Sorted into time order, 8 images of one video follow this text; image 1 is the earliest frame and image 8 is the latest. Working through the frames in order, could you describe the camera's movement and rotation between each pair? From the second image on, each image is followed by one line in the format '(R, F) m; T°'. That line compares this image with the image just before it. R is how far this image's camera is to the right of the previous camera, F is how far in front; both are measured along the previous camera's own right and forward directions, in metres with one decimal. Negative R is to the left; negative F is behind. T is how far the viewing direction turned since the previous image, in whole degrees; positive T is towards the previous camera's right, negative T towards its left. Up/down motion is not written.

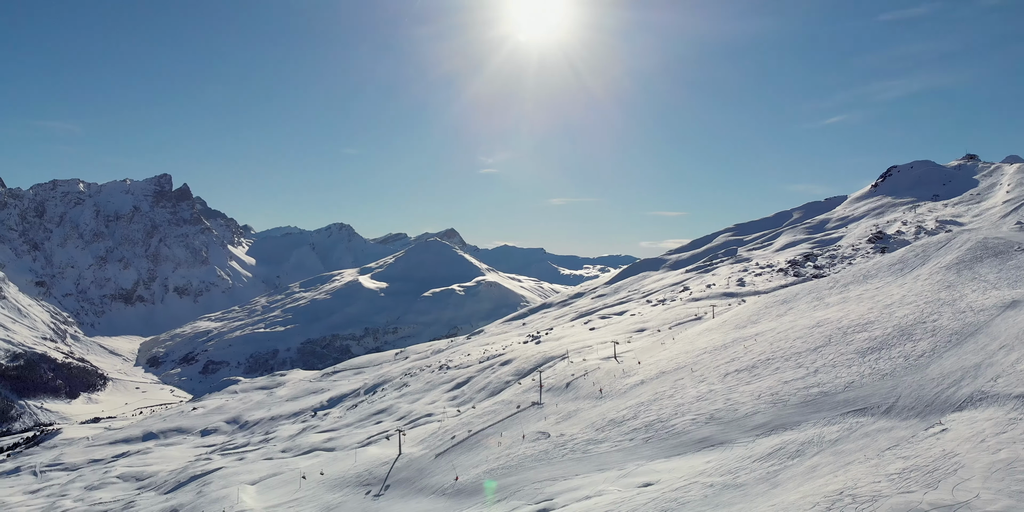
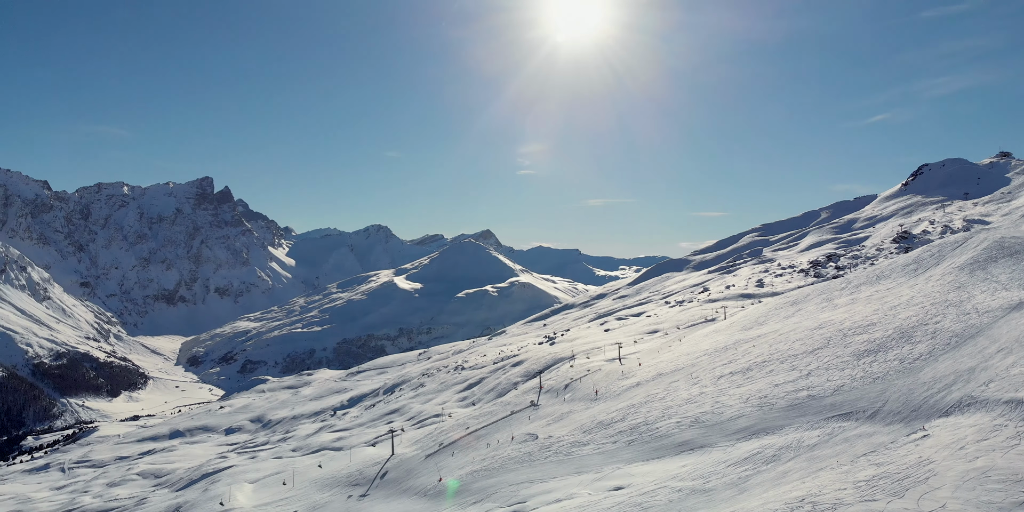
(+2.2, +0.1) m; -2°
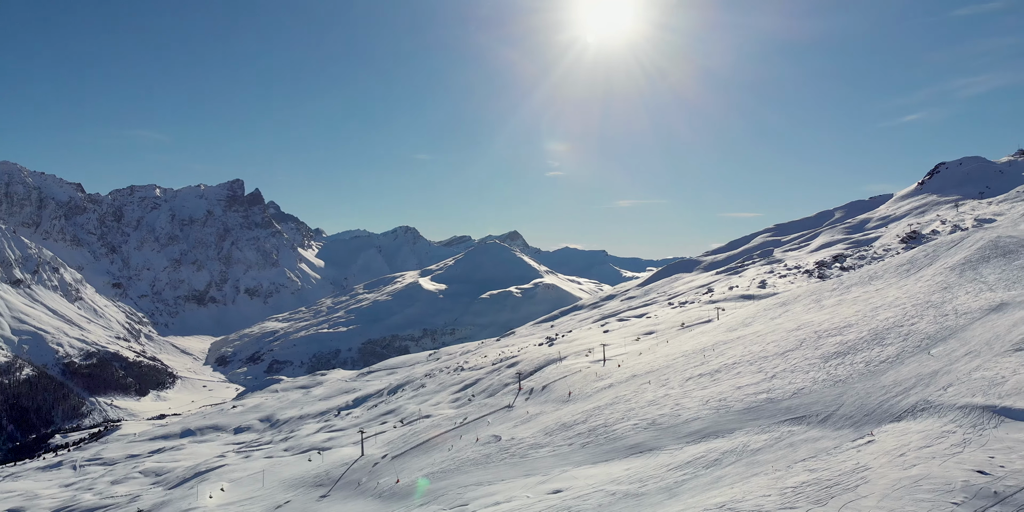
(+3.2, +0.5) m; -1°
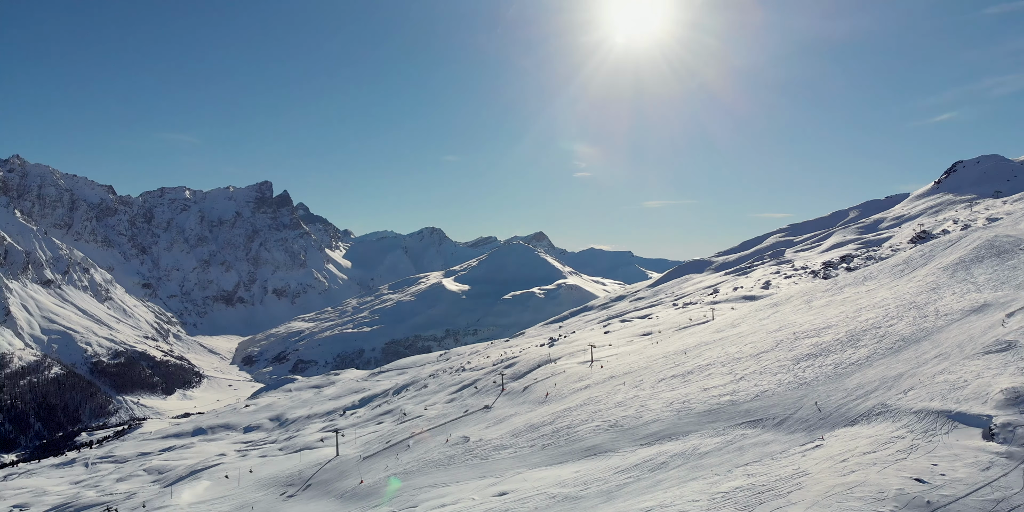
(+2.8, +0.4) m; -1°
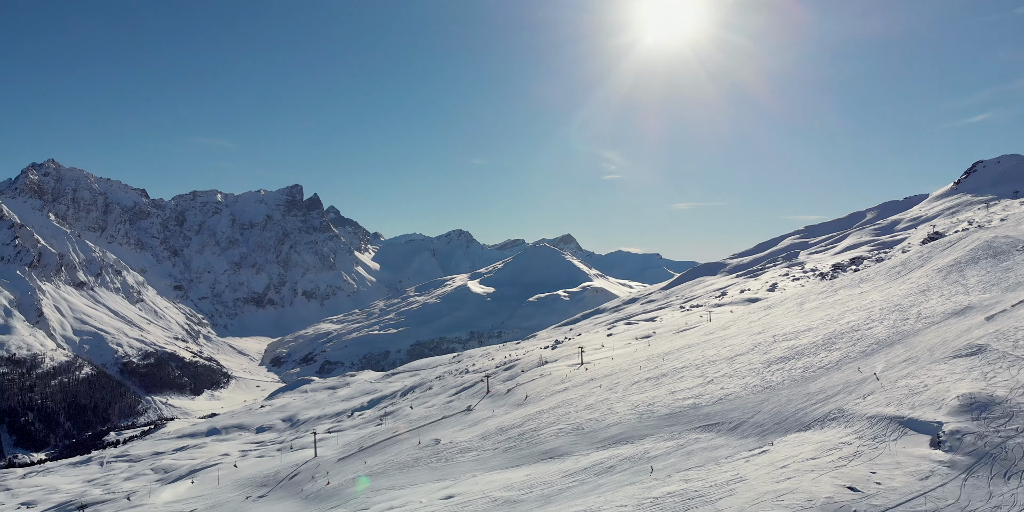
(+2.7, +0.2) m; -1°
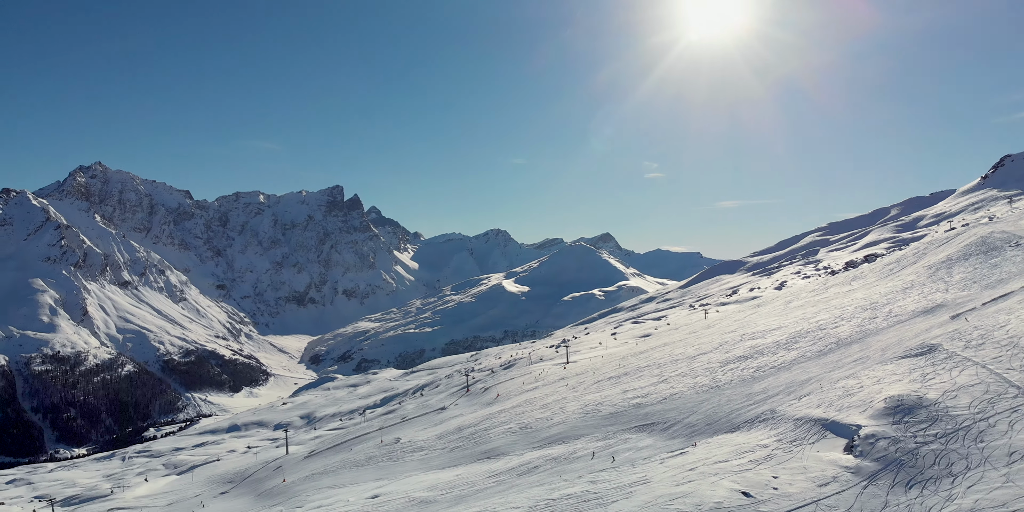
(+3.8, +0.4) m; -2°
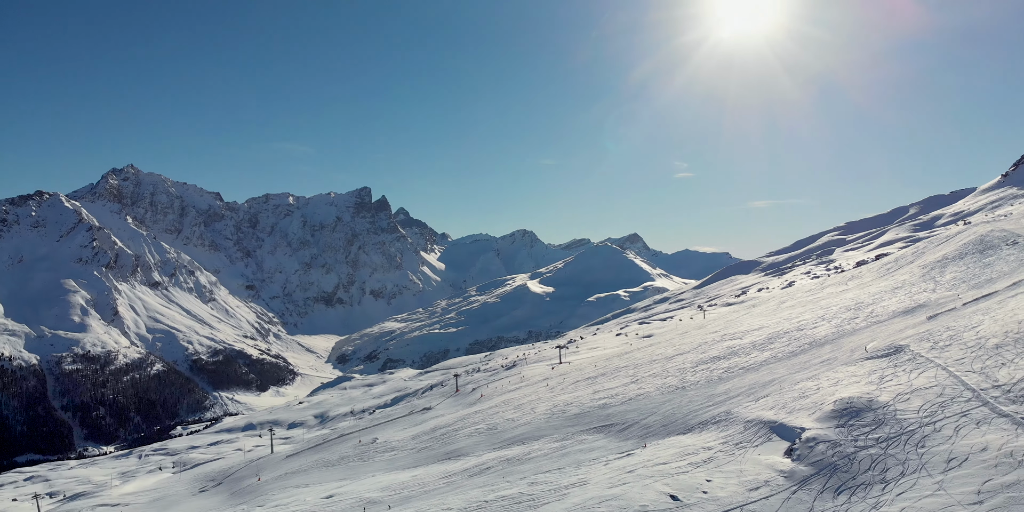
(+2.4, +0.1) m; -1°
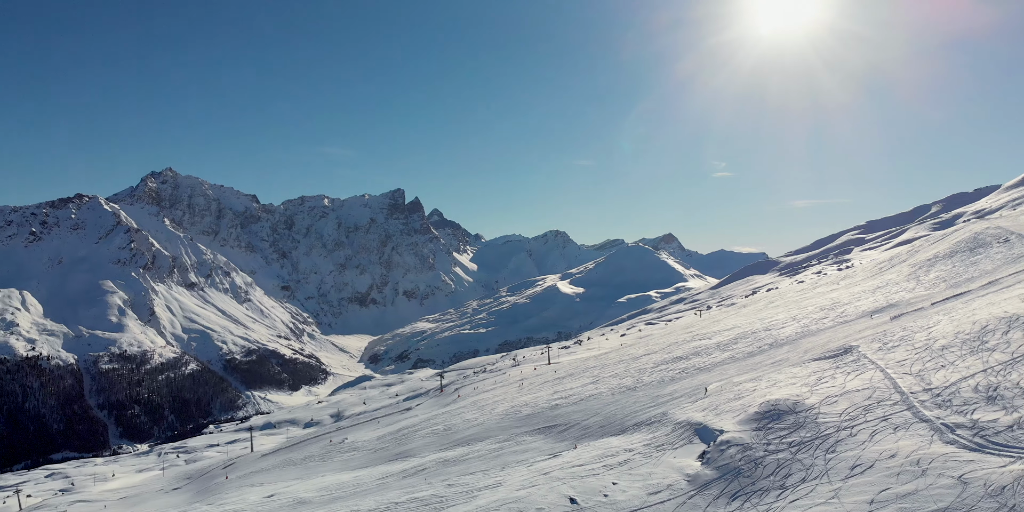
(+3.1, +0.2) m; -2°
